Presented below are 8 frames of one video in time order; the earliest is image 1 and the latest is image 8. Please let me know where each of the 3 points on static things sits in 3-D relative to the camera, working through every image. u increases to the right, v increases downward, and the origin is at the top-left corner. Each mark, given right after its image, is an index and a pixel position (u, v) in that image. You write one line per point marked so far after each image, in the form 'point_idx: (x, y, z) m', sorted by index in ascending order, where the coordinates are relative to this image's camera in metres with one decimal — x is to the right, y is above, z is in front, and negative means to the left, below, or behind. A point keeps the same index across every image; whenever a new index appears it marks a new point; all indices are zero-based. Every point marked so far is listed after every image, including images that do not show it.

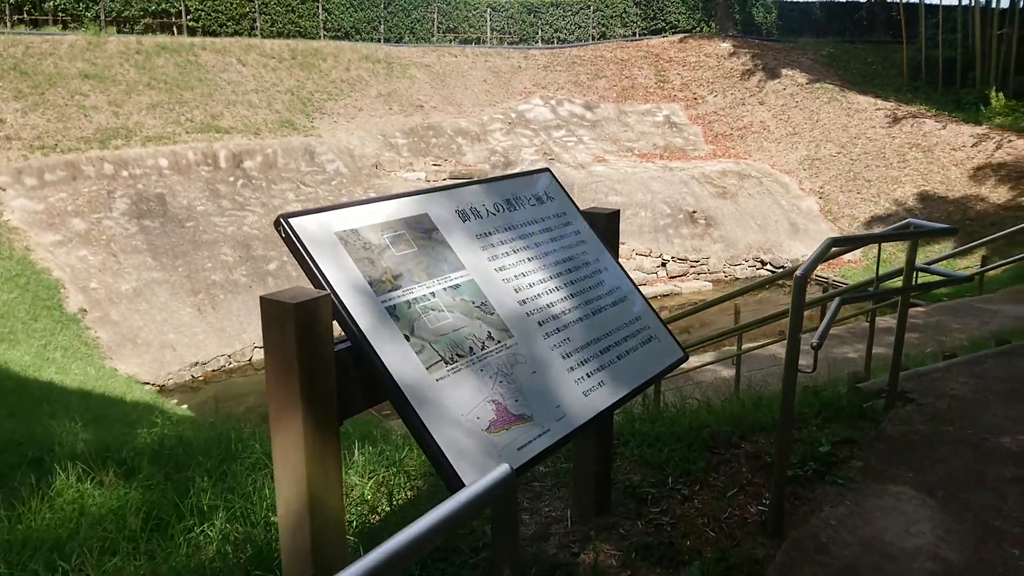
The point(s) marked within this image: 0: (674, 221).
0: (+3.2, +1.3, +17.0) m
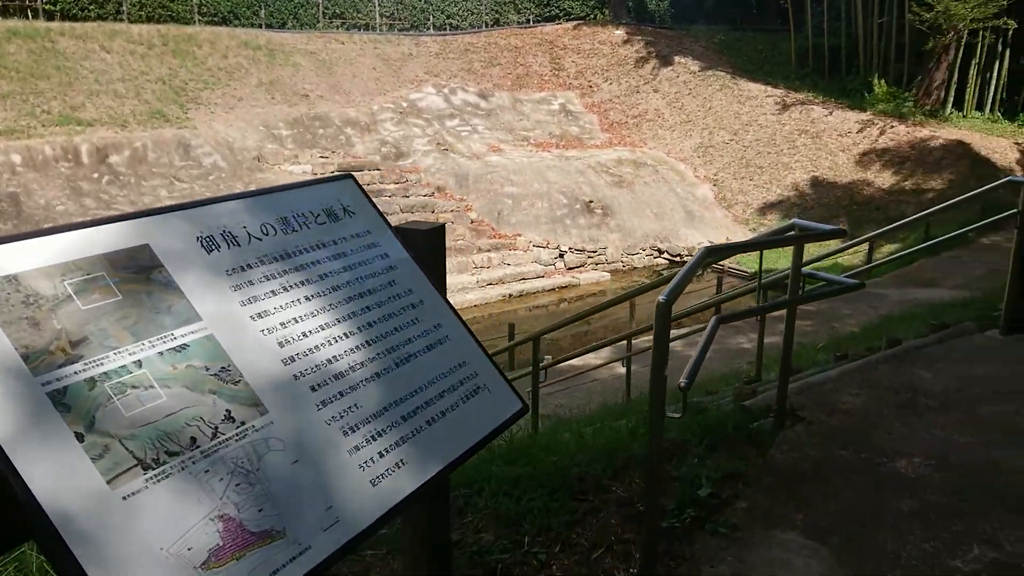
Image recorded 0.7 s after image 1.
0: (+1.1, +1.5, +16.7) m
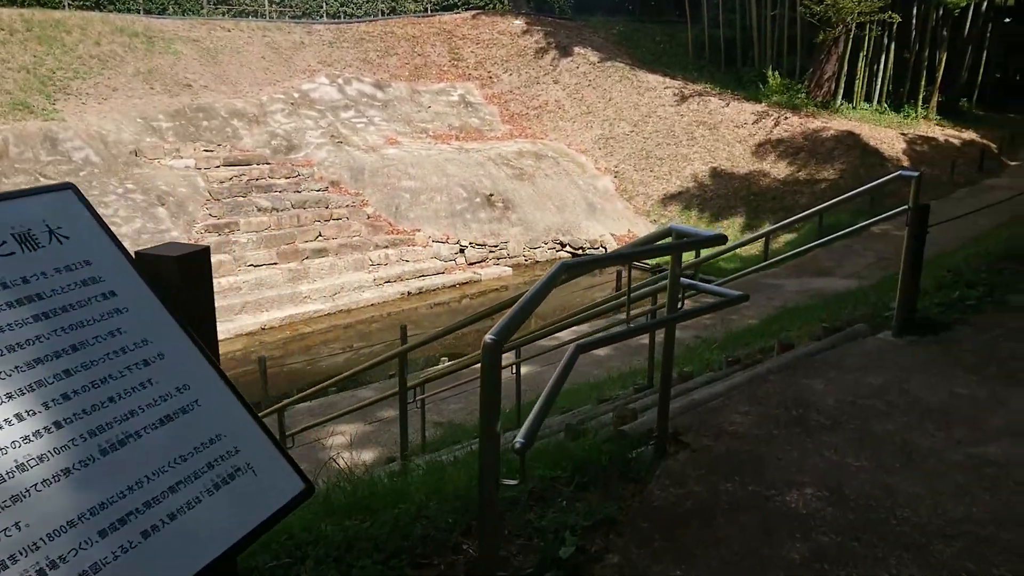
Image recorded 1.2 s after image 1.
0: (-0.8, +1.6, +16.4) m
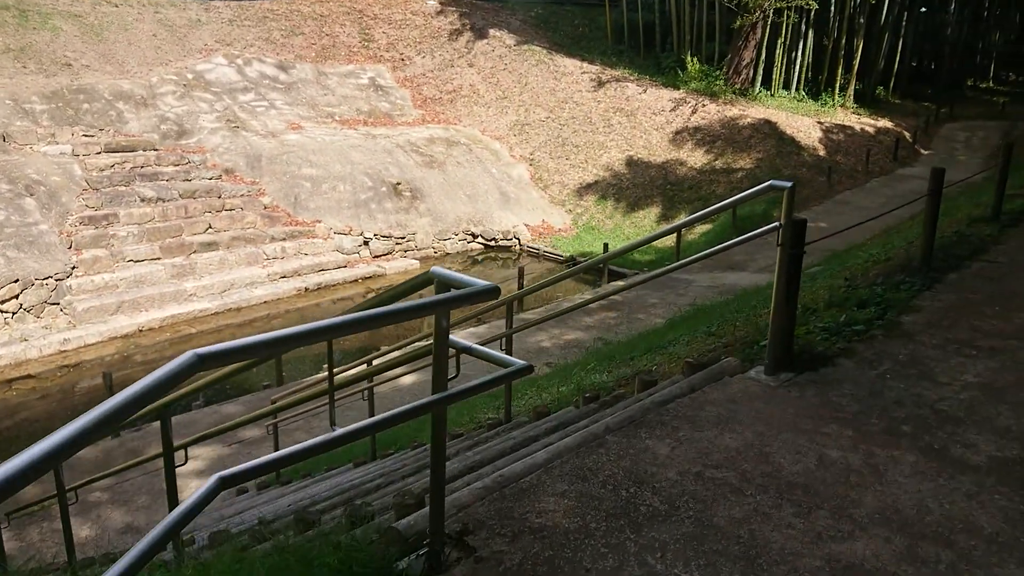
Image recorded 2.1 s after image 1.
0: (-2.4, +1.7, +15.6) m
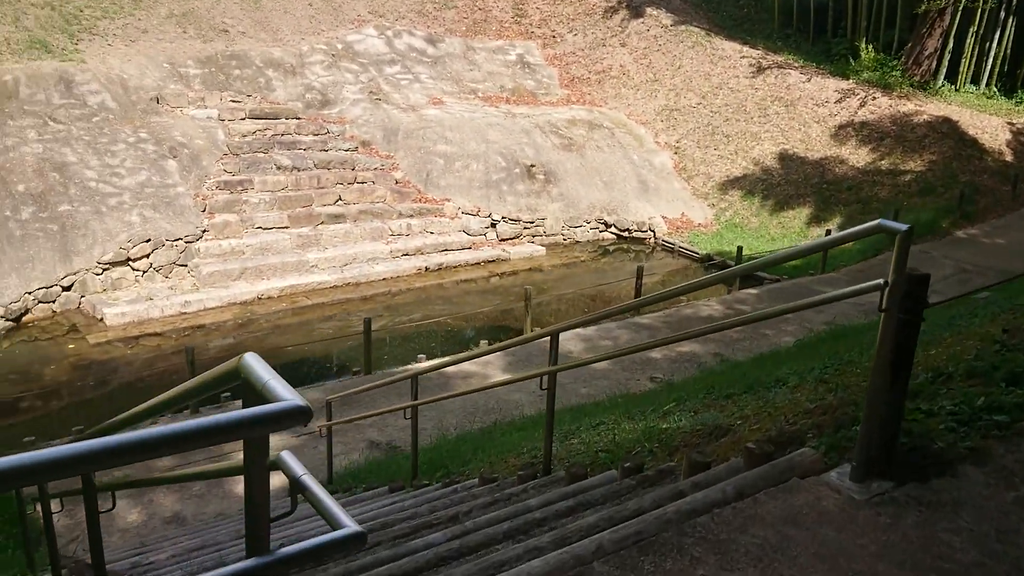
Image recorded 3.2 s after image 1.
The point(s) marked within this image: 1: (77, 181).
0: (-0.1, +2.0, +15.1) m
1: (-6.0, +1.5, +12.0) m
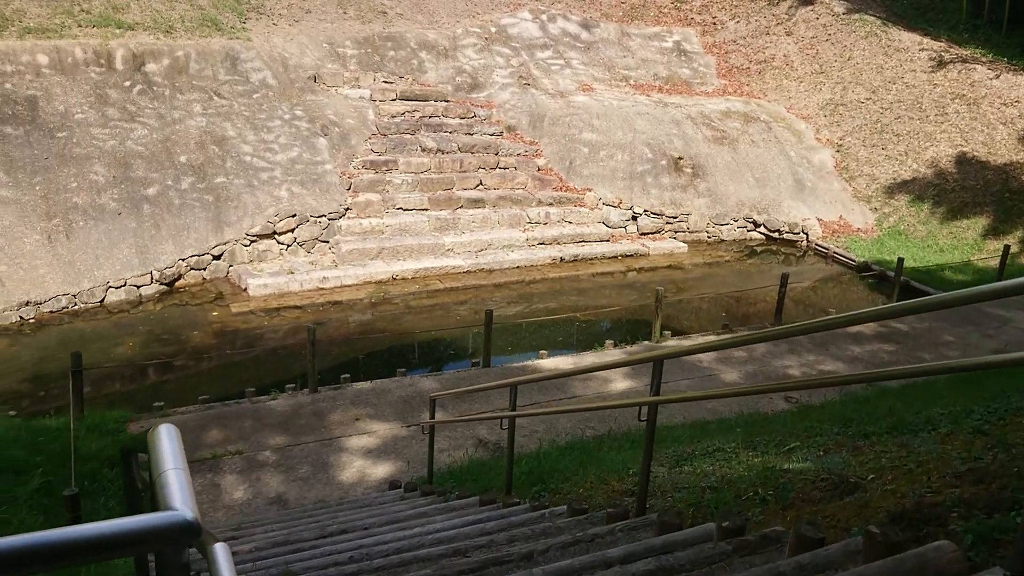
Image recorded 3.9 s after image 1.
0: (+2.4, +2.0, +14.6) m
1: (-4.0, +1.9, +12.5) m
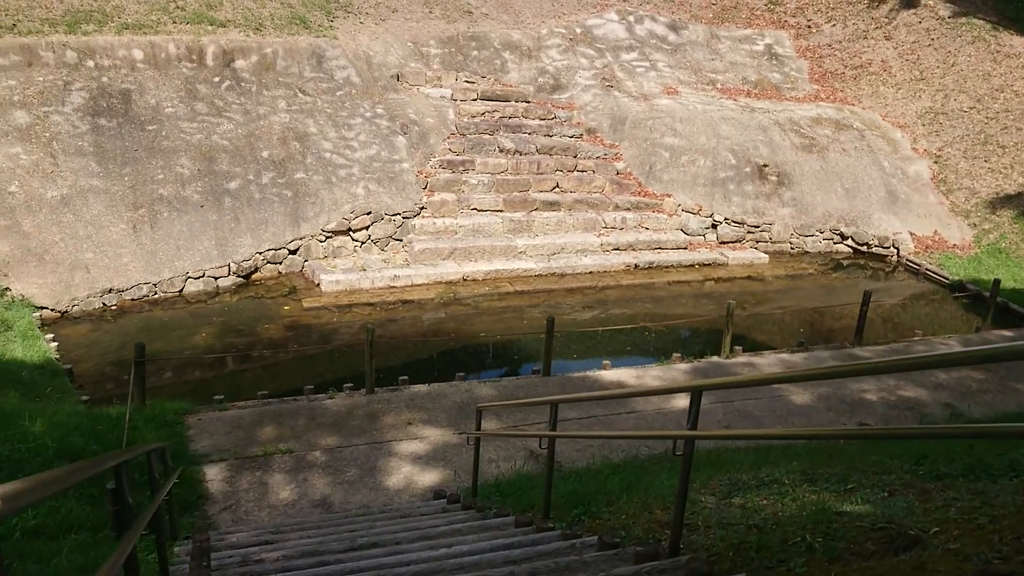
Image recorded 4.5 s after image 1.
0: (+3.7, +1.8, +14.1) m
1: (-2.9, +2.0, +12.7) m
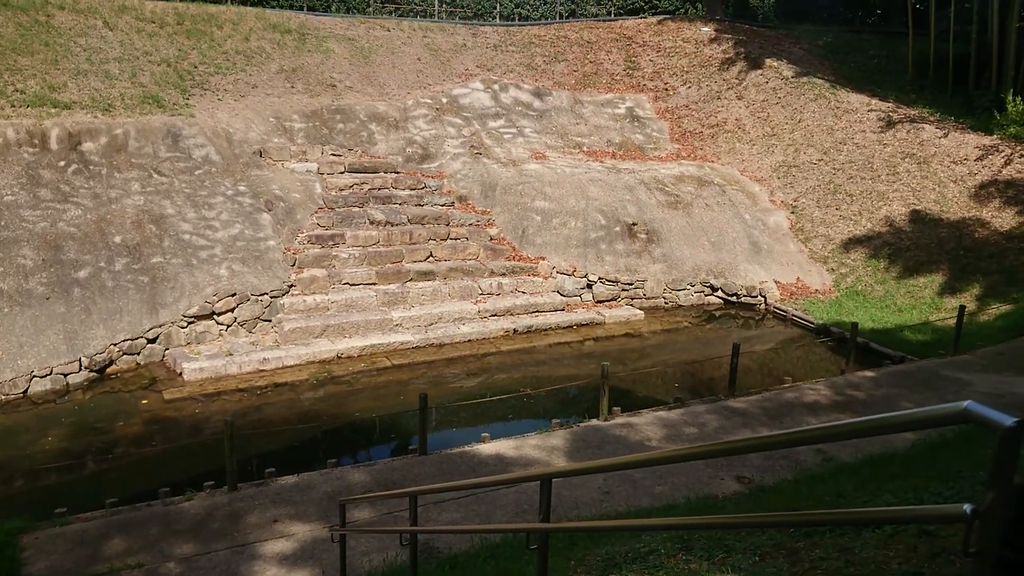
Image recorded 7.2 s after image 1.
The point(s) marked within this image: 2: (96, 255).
0: (+1.6, +0.9, +14.3) m
1: (-4.7, +0.8, +12.1) m
2: (-5.4, +0.4, +11.3) m
